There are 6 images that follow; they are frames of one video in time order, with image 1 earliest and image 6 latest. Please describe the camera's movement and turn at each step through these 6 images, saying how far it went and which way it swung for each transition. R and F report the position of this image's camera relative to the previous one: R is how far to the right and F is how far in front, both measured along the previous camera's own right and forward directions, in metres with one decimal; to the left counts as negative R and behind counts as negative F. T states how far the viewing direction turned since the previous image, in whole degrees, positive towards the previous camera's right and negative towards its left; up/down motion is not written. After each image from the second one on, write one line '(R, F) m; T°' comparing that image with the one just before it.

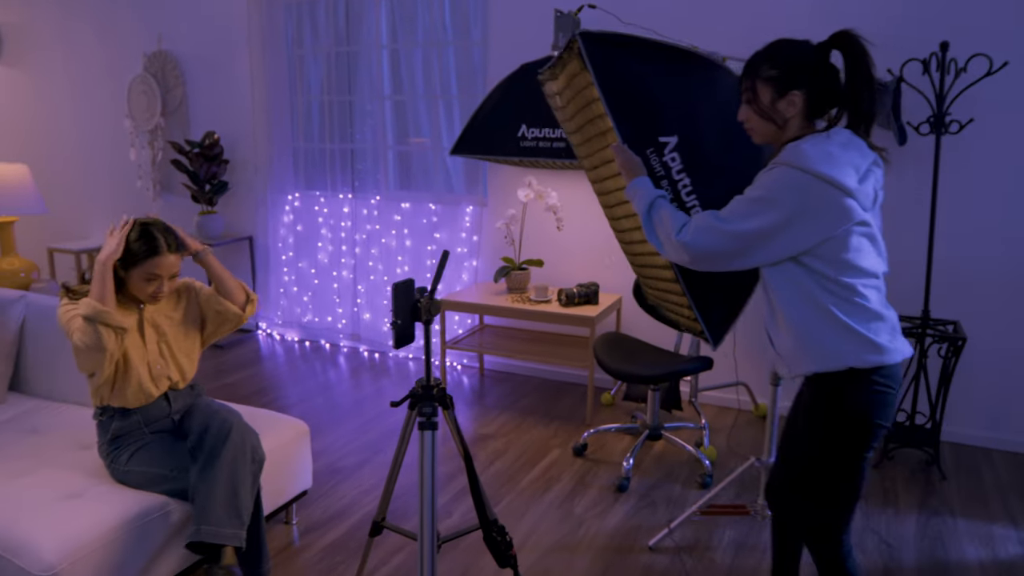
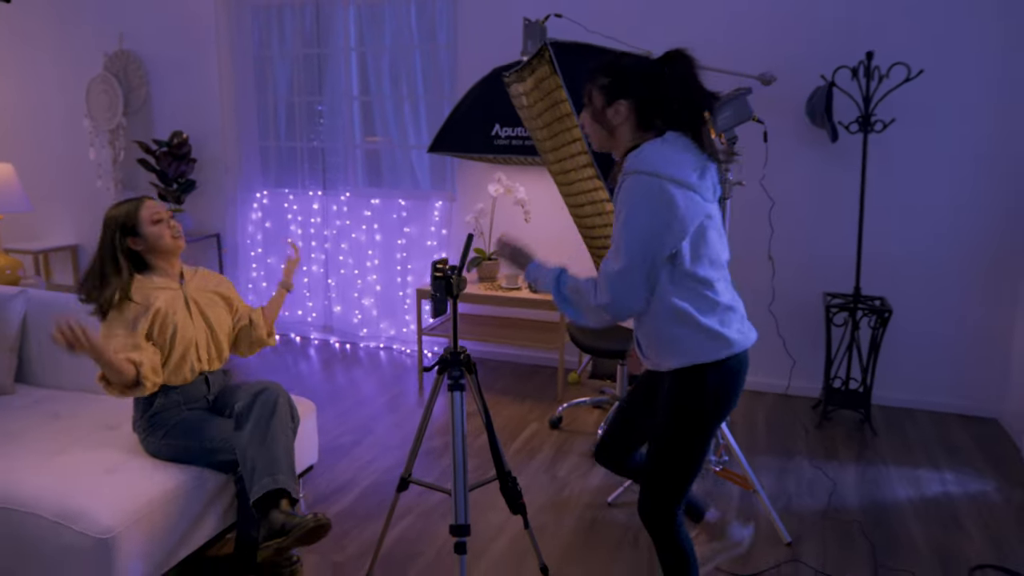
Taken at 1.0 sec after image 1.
(-0.2, -0.2) m; +5°
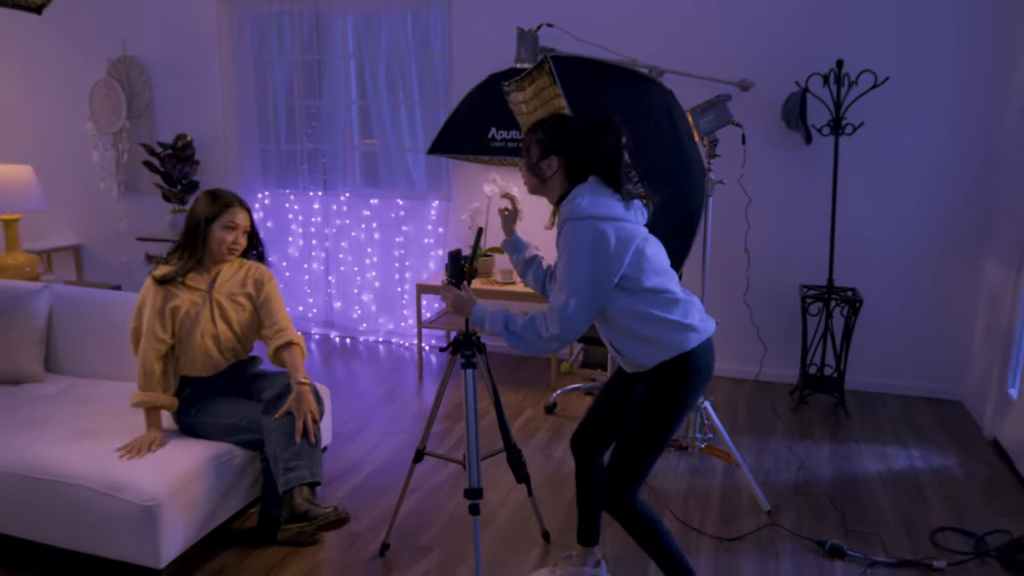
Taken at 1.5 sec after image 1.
(-0.1, -0.2) m; +1°
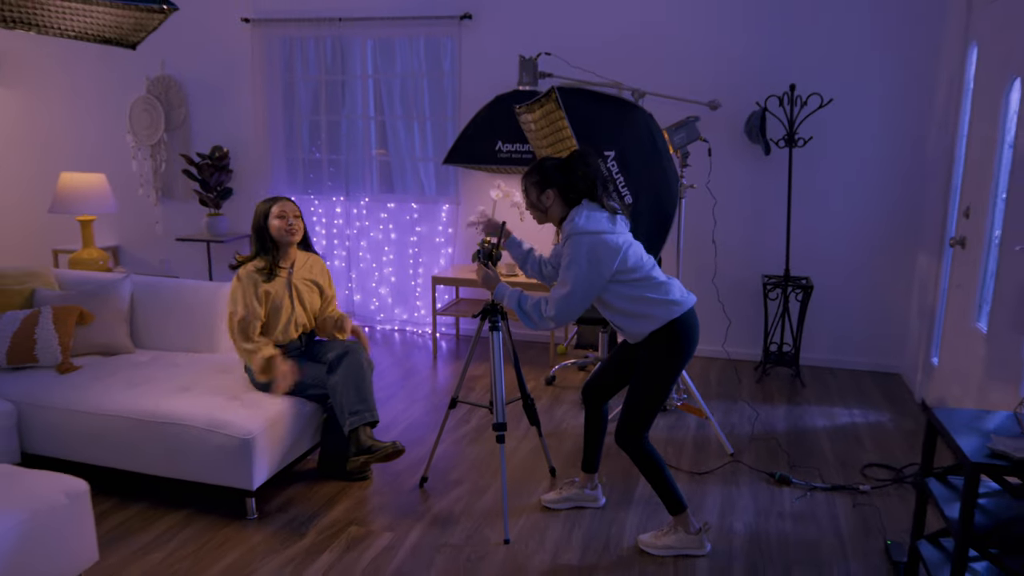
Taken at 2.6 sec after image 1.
(-0.1, -0.6) m; +1°
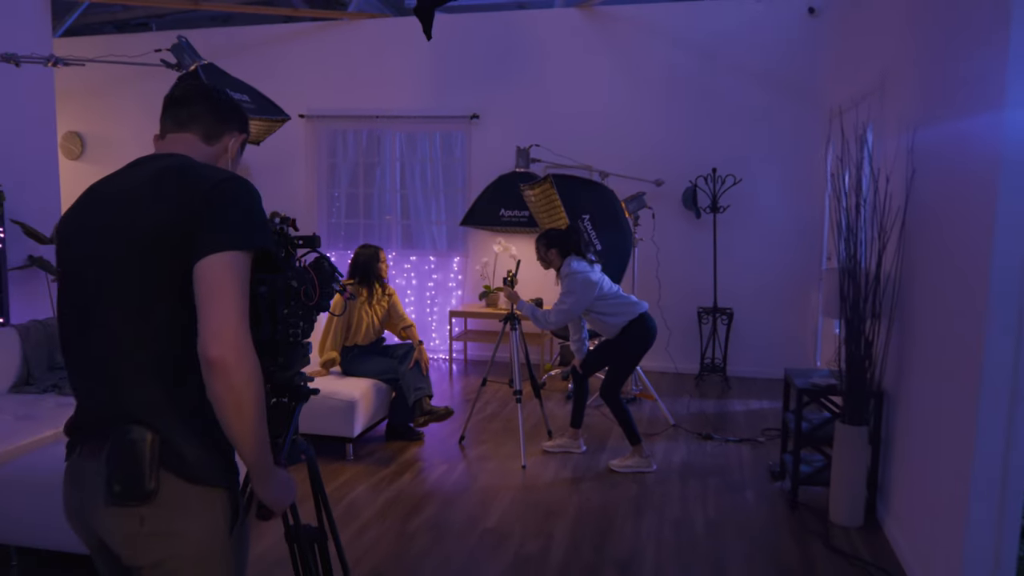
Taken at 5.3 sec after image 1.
(-0.2, -1.3) m; +2°
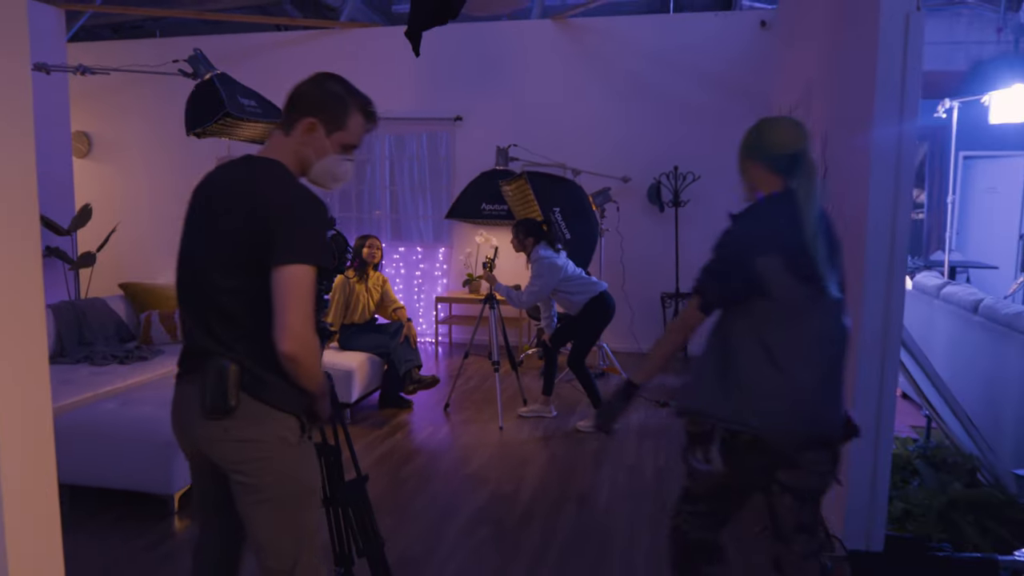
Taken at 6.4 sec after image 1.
(0.0, -0.5) m; +1°
